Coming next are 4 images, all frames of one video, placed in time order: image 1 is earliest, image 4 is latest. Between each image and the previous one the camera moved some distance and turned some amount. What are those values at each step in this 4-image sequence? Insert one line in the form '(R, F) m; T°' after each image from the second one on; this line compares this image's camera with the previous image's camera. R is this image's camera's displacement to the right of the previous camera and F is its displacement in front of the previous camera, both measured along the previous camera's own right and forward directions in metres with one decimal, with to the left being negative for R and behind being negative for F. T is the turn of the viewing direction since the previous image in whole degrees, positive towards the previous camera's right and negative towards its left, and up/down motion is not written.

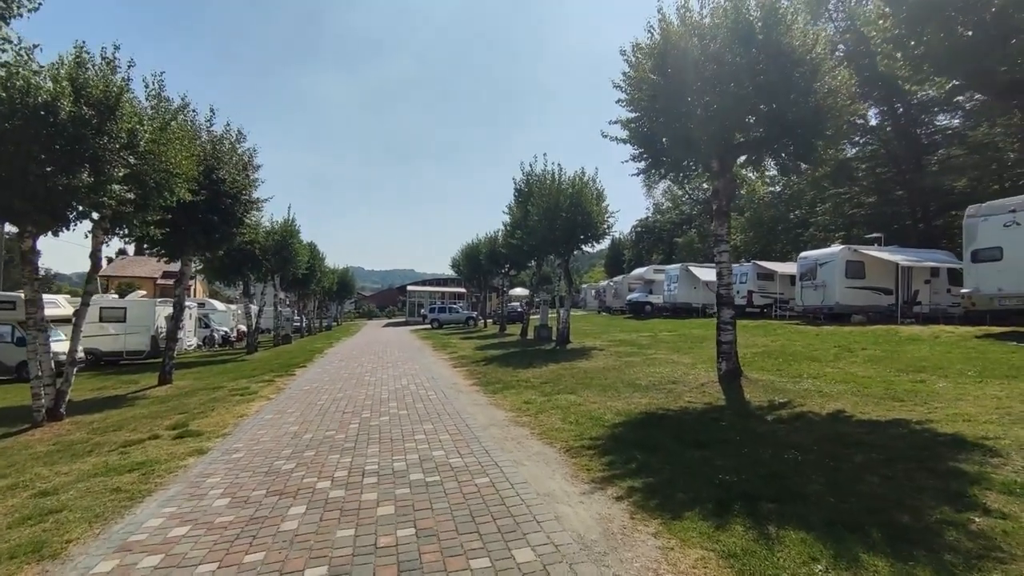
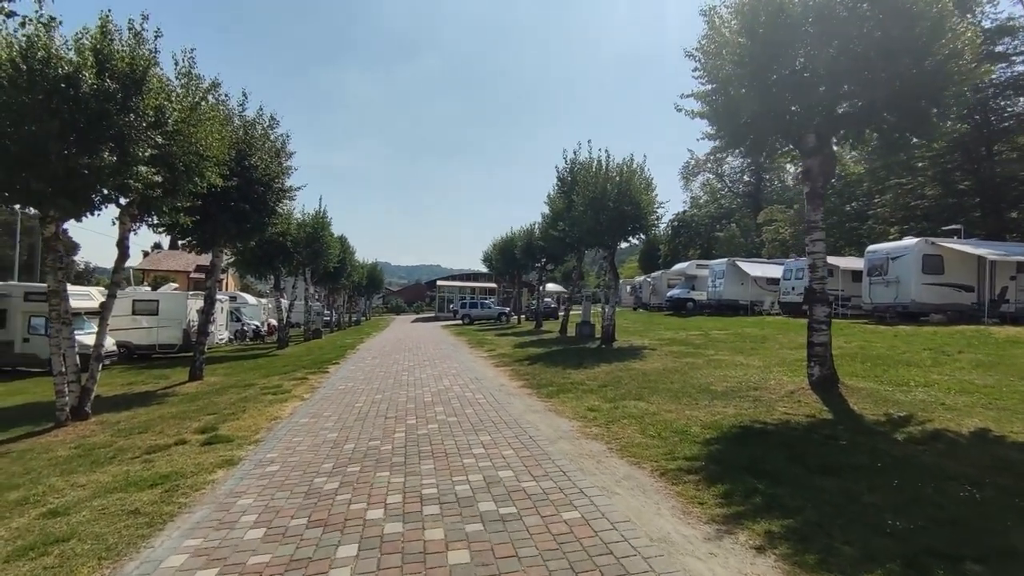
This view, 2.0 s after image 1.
(-0.5, +1.1) m; -2°
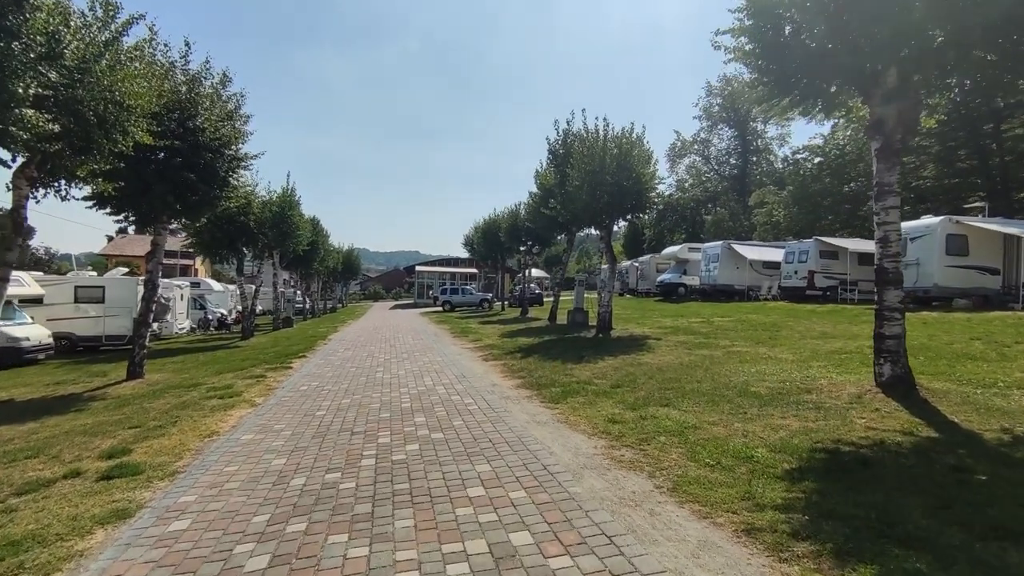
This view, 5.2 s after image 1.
(-0.3, +2.0) m; +2°
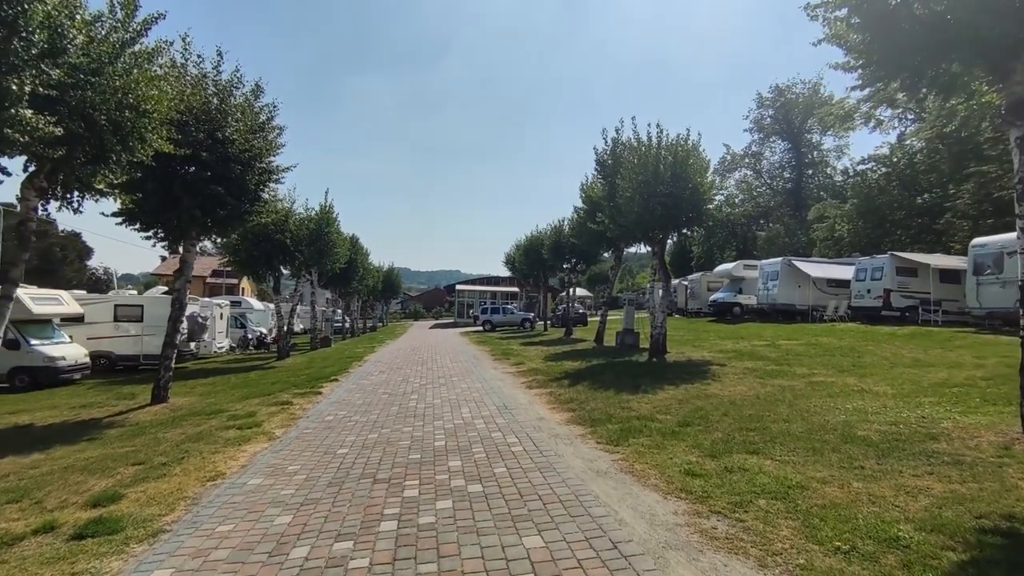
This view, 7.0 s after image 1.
(-0.1, +1.2) m; -4°
